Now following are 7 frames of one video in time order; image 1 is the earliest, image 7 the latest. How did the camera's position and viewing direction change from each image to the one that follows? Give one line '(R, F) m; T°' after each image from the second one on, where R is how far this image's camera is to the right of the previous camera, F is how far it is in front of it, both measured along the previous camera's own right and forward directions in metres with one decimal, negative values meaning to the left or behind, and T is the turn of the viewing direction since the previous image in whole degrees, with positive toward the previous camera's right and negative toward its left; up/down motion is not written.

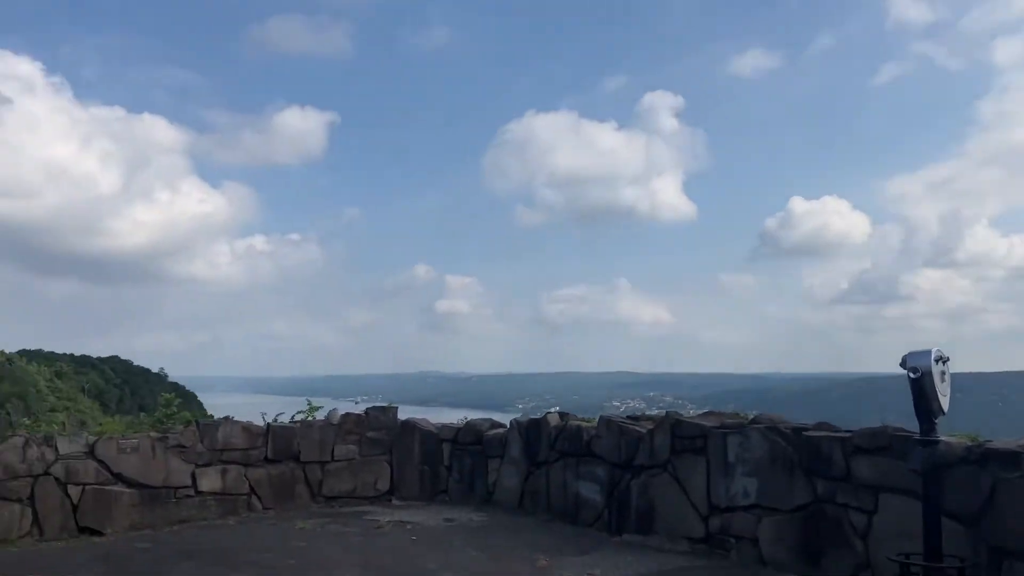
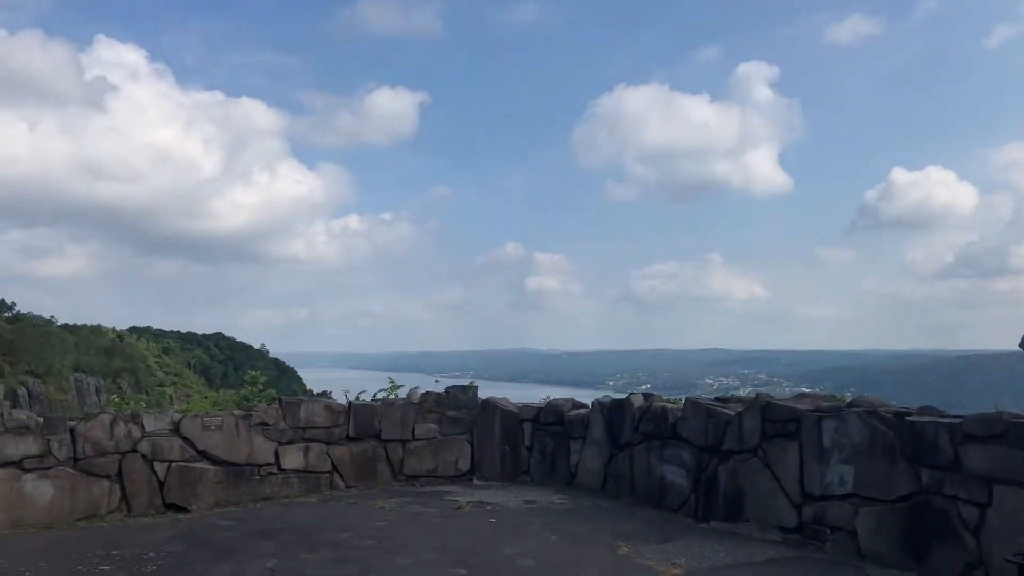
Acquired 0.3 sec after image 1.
(+0.1, +0.2) m; -6°
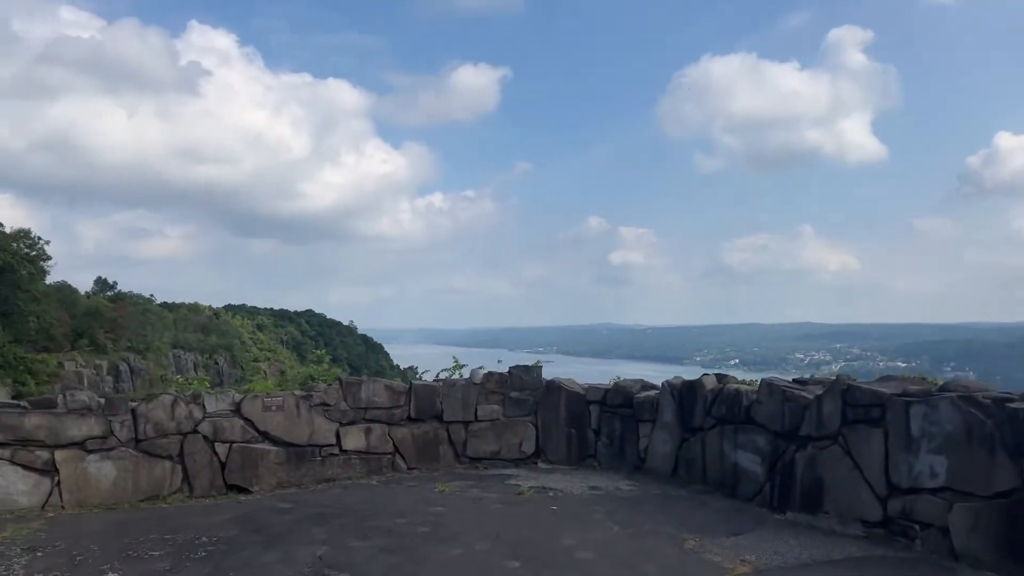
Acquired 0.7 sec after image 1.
(+0.2, +0.3) m; -5°
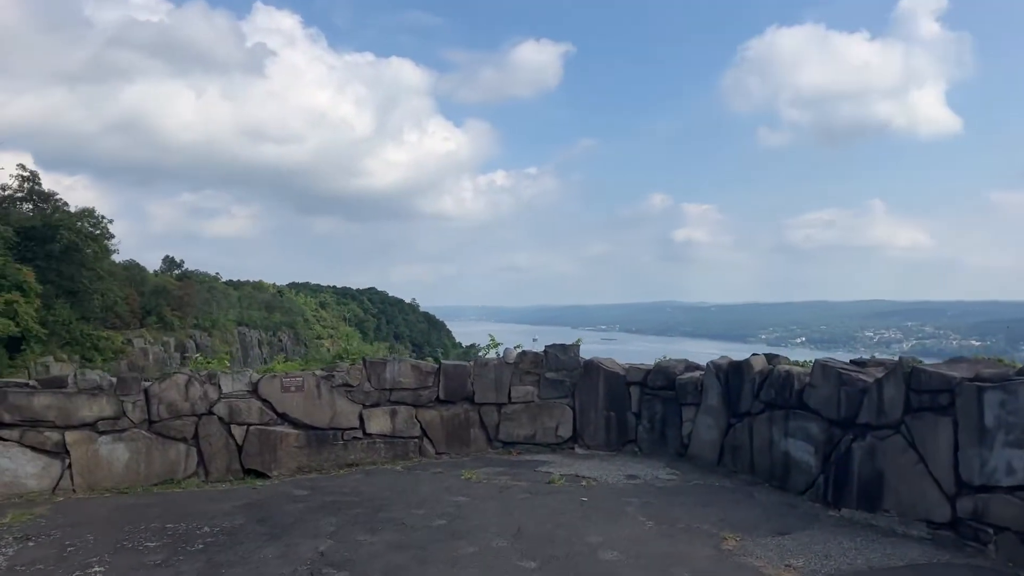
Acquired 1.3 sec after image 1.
(+0.2, +0.5) m; -4°
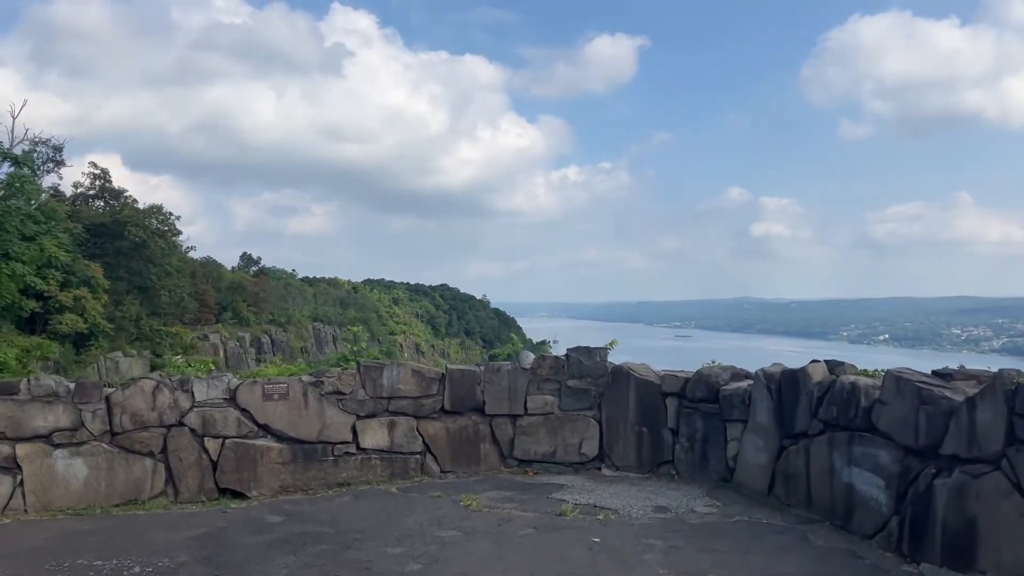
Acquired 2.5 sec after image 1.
(+0.4, +1.0) m; -4°
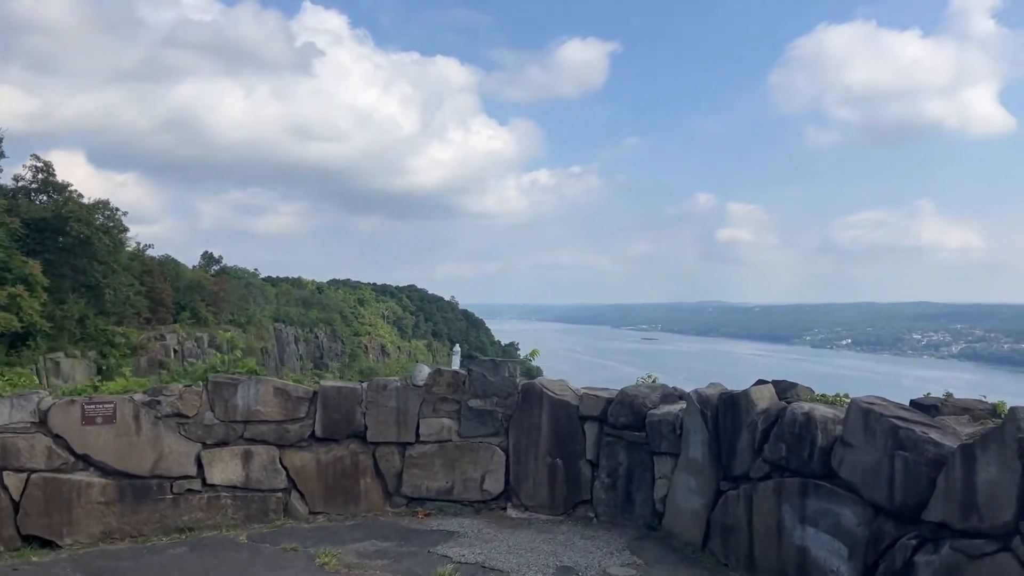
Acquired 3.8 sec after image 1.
(+0.4, +1.1) m; +2°
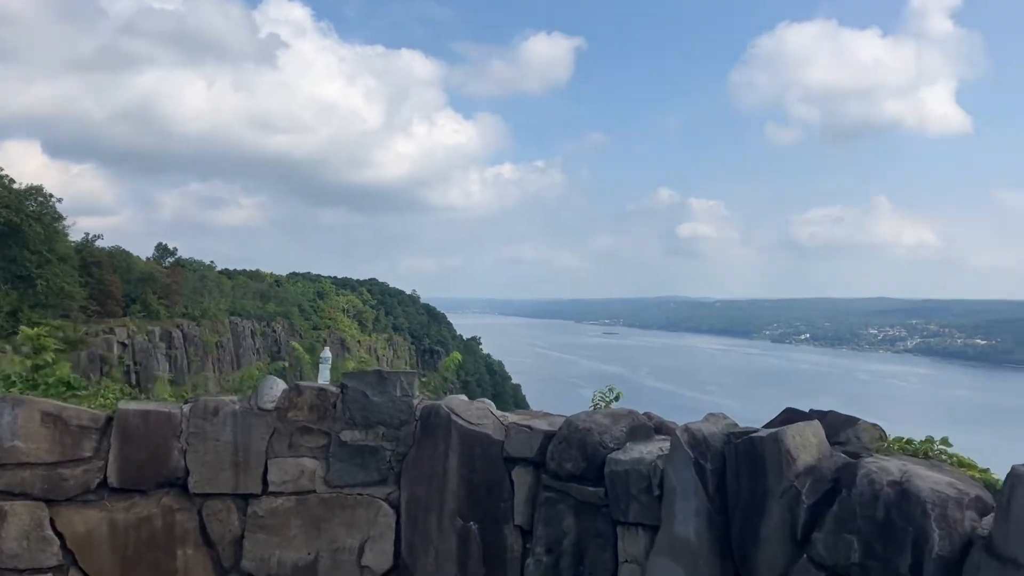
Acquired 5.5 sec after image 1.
(+0.2, +1.7) m; +2°
